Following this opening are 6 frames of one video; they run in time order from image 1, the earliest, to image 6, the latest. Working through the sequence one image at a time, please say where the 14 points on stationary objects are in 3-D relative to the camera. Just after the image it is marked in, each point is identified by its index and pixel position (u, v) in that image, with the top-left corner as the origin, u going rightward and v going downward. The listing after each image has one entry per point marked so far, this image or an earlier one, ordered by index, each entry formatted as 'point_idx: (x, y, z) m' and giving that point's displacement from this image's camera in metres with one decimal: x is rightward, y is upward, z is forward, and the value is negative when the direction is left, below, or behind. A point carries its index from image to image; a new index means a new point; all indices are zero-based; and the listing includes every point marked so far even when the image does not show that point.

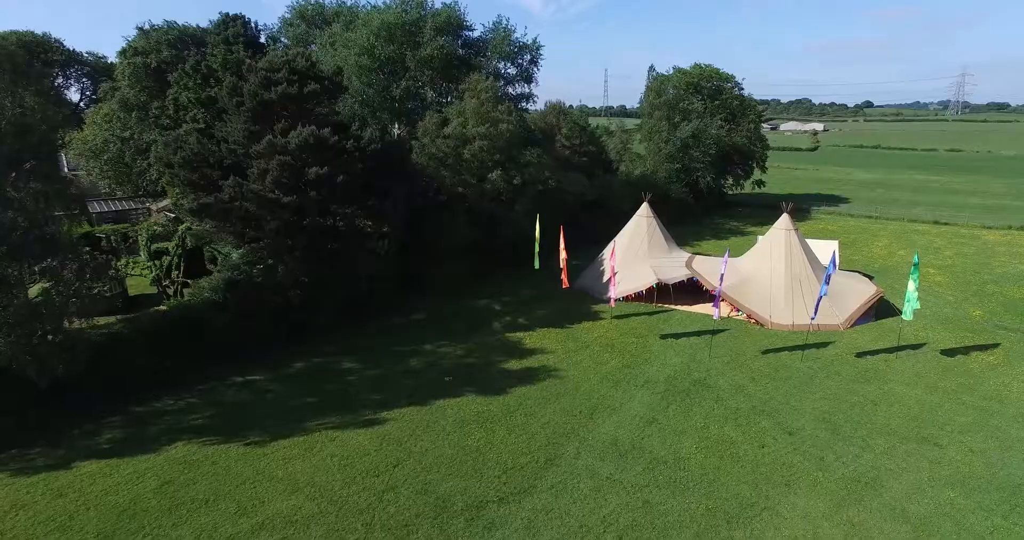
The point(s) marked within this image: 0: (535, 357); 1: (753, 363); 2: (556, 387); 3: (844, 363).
0: (+0.7, -2.5, +17.6) m
1: (+6.6, -2.6, +17.2) m
2: (+1.1, -2.9, +15.5) m
3: (+9.0, -2.6, +17.1) m
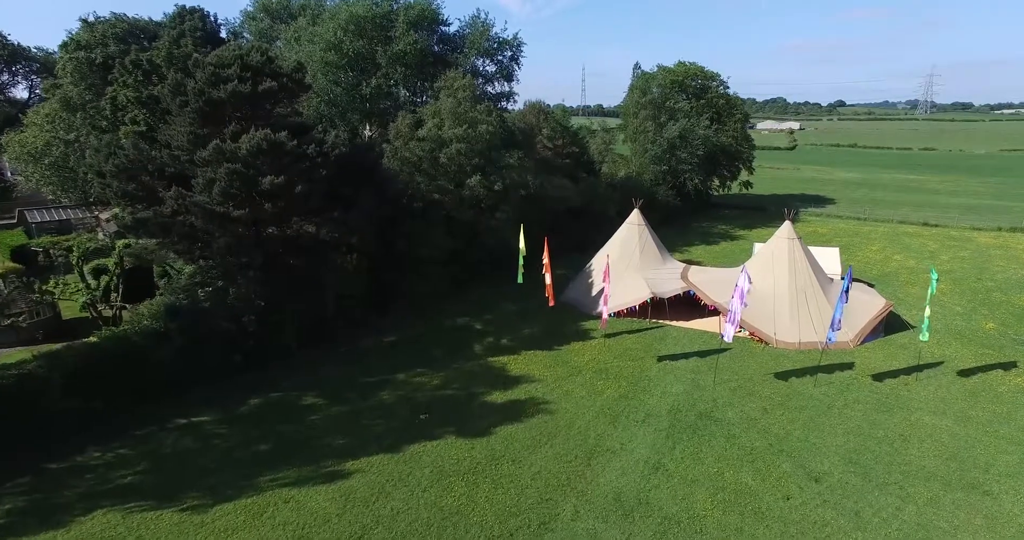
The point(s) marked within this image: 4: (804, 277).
0: (+0.3, -2.9, +15.7) m
1: (+6.2, -3.0, +15.5) m
2: (+0.8, -3.4, +13.6) m
3: (+8.7, -3.0, +15.5) m
4: (+9.0, -0.2, +19.5) m
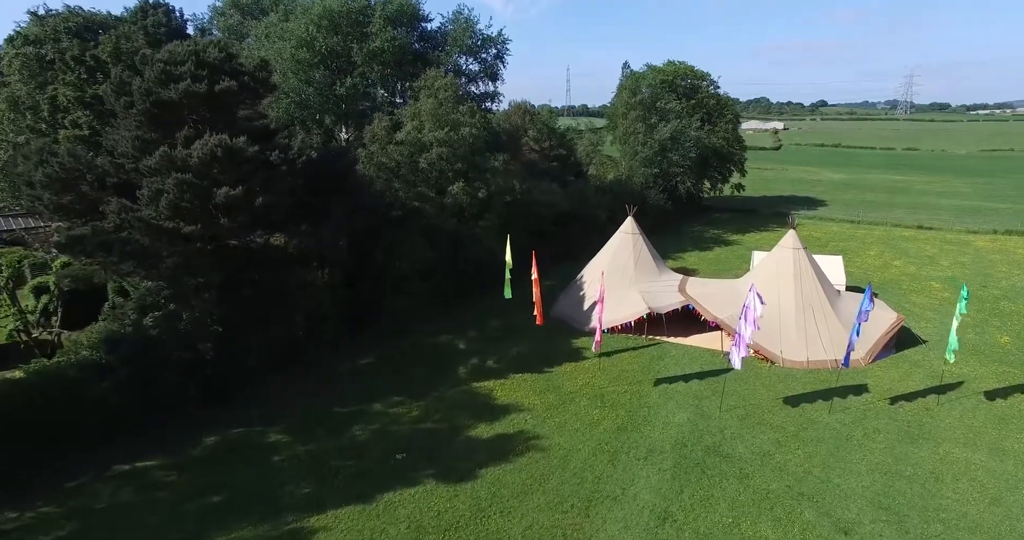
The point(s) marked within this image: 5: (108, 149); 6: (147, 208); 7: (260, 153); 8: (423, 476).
0: (0.0, -3.4, +14.2) m
1: (+5.9, -3.4, +14.2) m
2: (+0.5, -3.8, +12.2) m
3: (+8.4, -3.3, +14.2) m
4: (+8.6, -0.6, +18.2) m
5: (-9.2, +2.8, +14.2) m
6: (-7.6, +1.3, +13.0) m
7: (-5.8, +2.7, +14.3) m
8: (-1.7, -3.9, +11.9) m
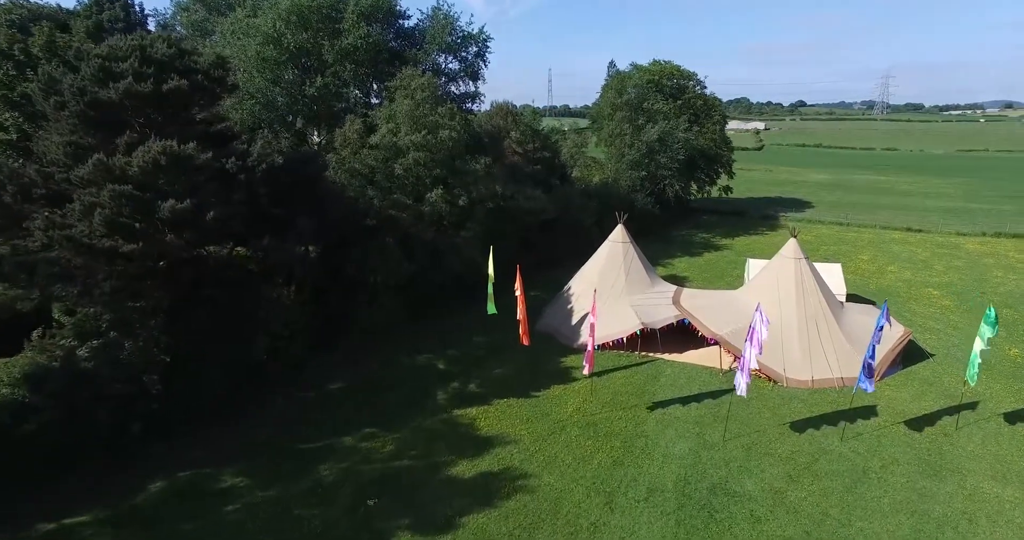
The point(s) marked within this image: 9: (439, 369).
0: (-0.3, -3.7, +12.9) m
1: (+5.6, -3.7, +13.0) m
2: (+0.3, -4.2, +10.9) m
3: (+8.1, -3.7, +13.1) m
4: (+8.2, -0.9, +17.1) m
5: (-9.6, +2.3, +12.6) m
6: (-7.9, +0.8, +11.4) m
7: (-6.1, +2.2, +12.8) m
8: (-1.9, -4.3, +10.5) m
9: (-2.0, -2.7, +17.2) m
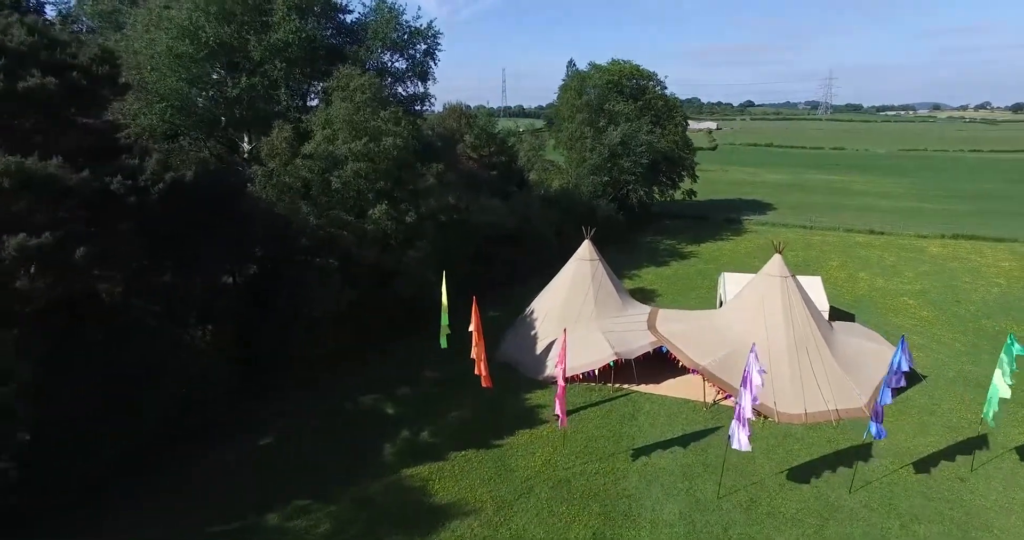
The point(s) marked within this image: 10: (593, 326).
0: (-1.0, -4.4, +10.7) m
1: (+4.9, -4.3, +11.2) m
2: (-0.3, -4.8, +8.7) m
3: (+7.3, -4.2, +11.5) m
4: (+7.1, -1.4, +15.5) m
5: (-10.3, +1.5, +9.8) m
6: (-8.6, 0.0, +8.8) m
7: (-6.9, +1.5, +10.2) m
8: (-2.4, -5.0, +8.2) m
9: (-3.0, -3.4, +14.9) m
10: (+2.2, -1.5, +16.8) m
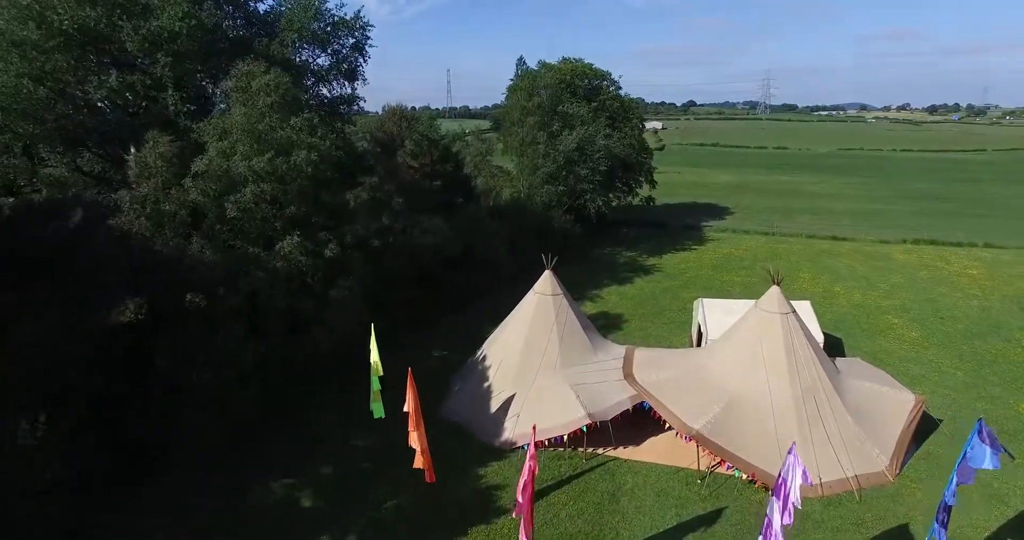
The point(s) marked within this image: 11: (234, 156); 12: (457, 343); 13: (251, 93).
0: (-1.6, -5.4, +7.5) m
1: (+4.3, -5.1, +8.5) m
2: (-0.7, -5.8, +5.6) m
3: (+6.7, -4.9, +9.0) m
4: (+6.1, -2.1, +12.9) m
5: (-10.9, +0.3, +5.9) m
6: (-9.0, -1.1, +5.0) m
7: (-7.5, +0.4, +6.5) m
8: (-2.8, -6.0, +4.9) m
9: (-3.9, -4.4, +11.5) m
10: (+1.1, -2.3, +13.9) m
11: (-6.0, +2.5, +13.5) m
12: (-1.6, -2.2, +19.1) m
13: (-6.0, +4.1, +14.4) m
